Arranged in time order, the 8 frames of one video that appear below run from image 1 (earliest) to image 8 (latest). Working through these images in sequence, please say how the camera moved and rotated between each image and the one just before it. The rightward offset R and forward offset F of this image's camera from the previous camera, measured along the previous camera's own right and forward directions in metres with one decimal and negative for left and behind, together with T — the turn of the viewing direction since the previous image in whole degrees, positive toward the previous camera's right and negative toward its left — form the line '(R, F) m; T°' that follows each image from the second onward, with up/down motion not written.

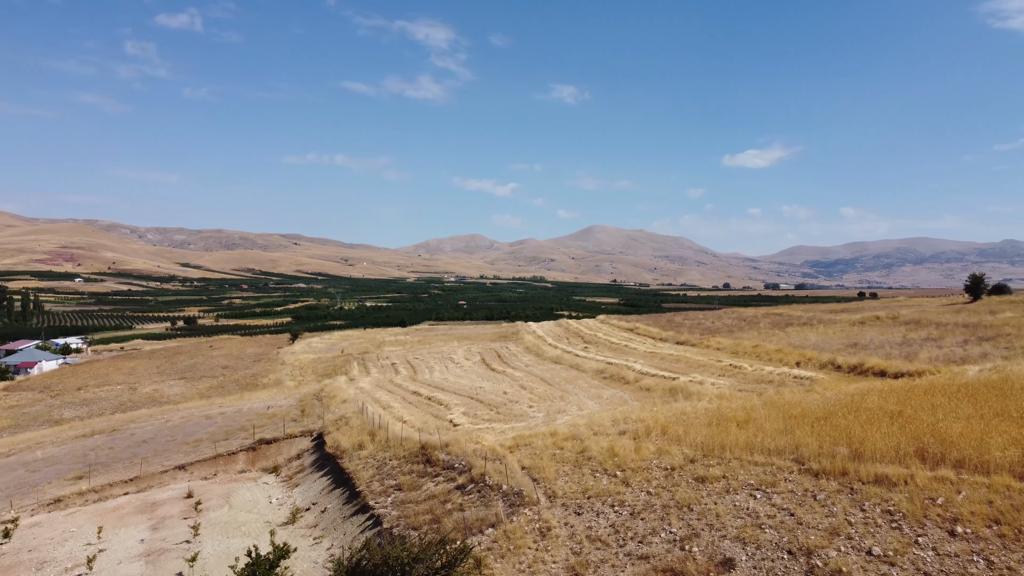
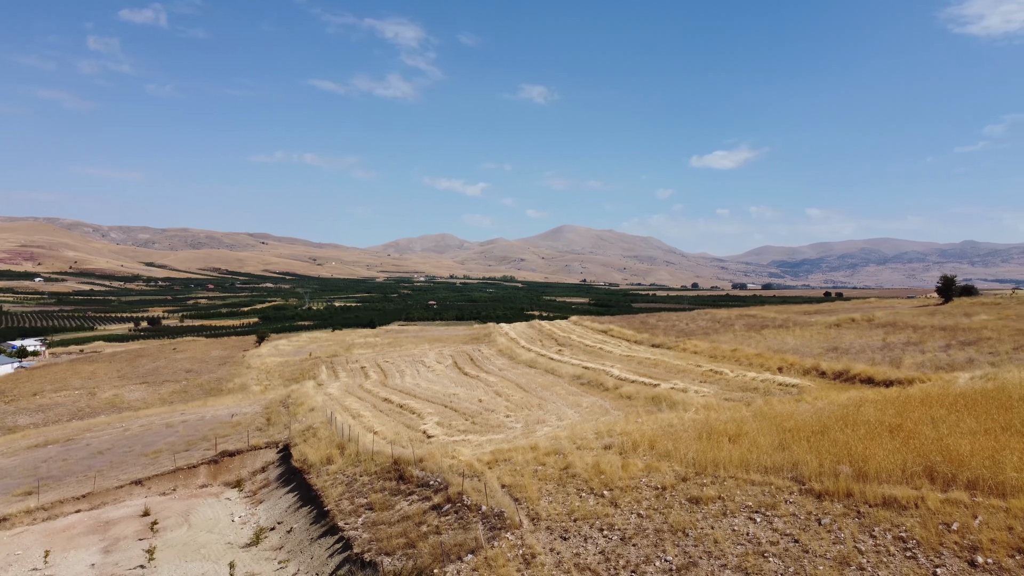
(-0.2, +0.9) m; +2°
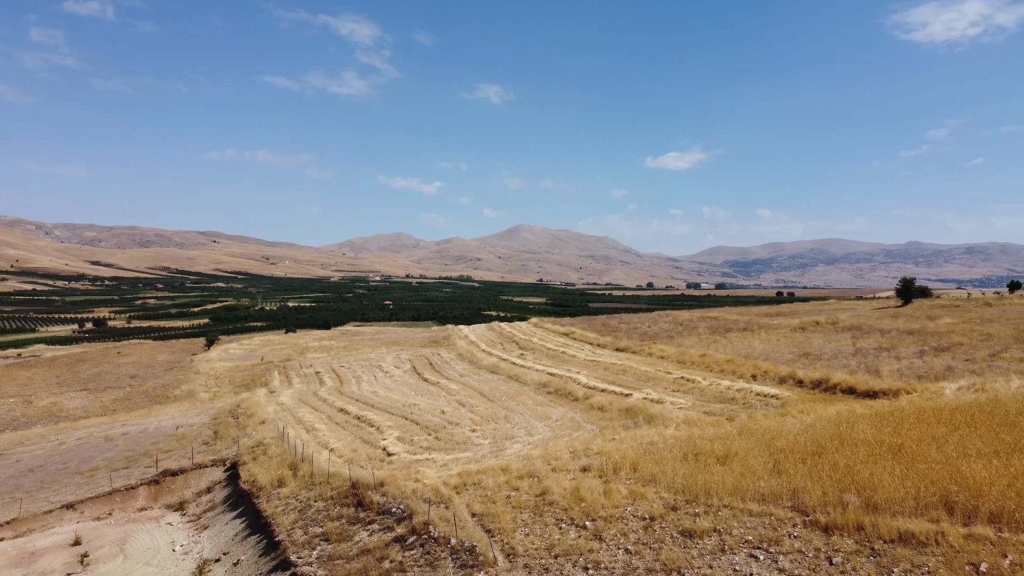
(-0.2, +1.2) m; +3°
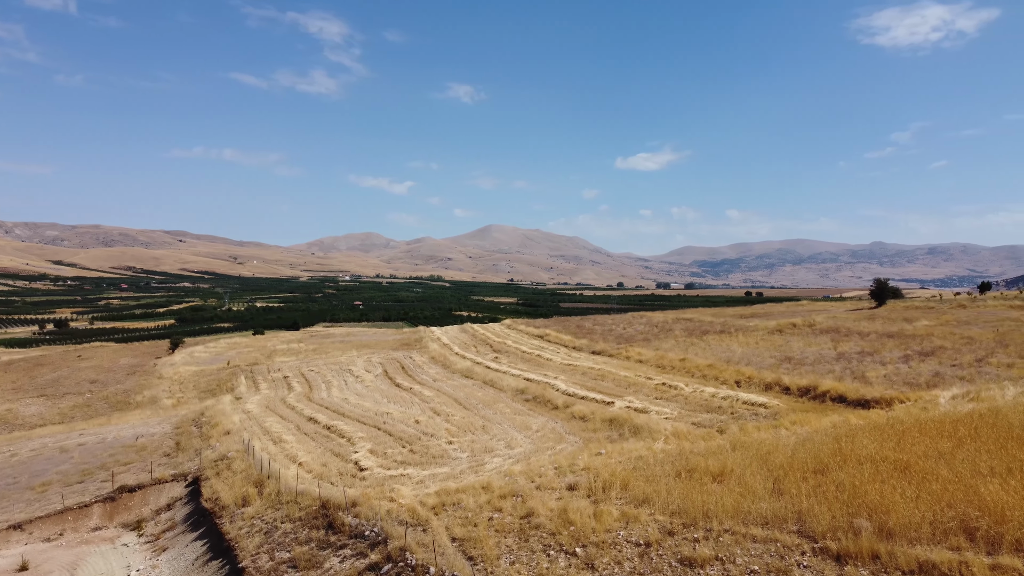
(-0.2, +0.9) m; +2°
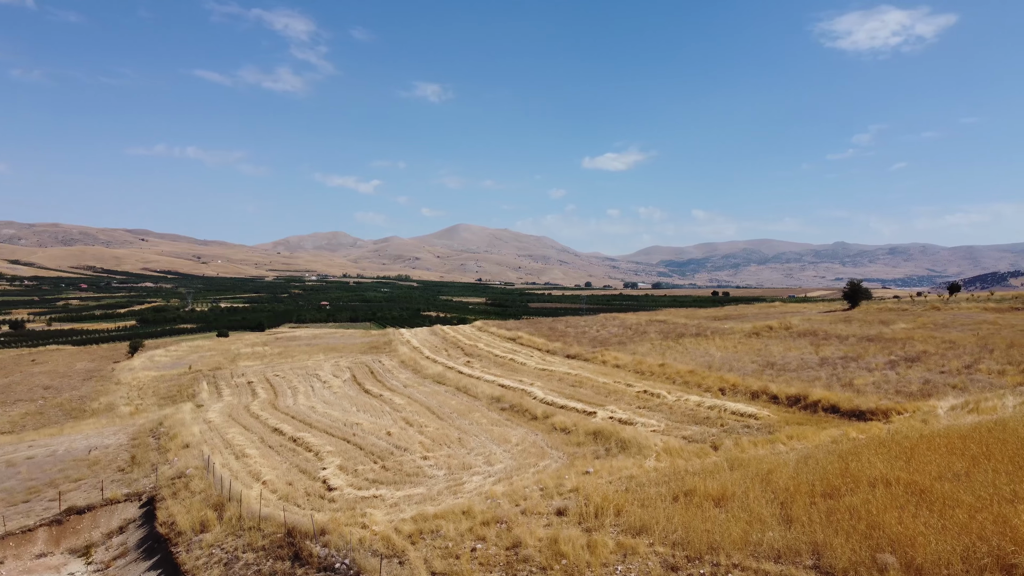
(-0.2, +1.0) m; +2°
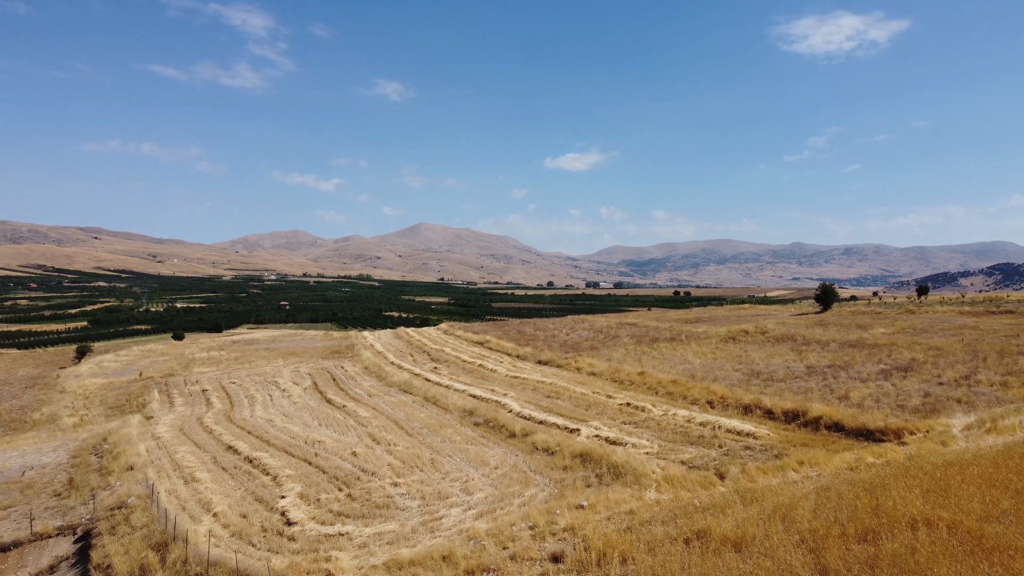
(-0.3, +1.5) m; +3°
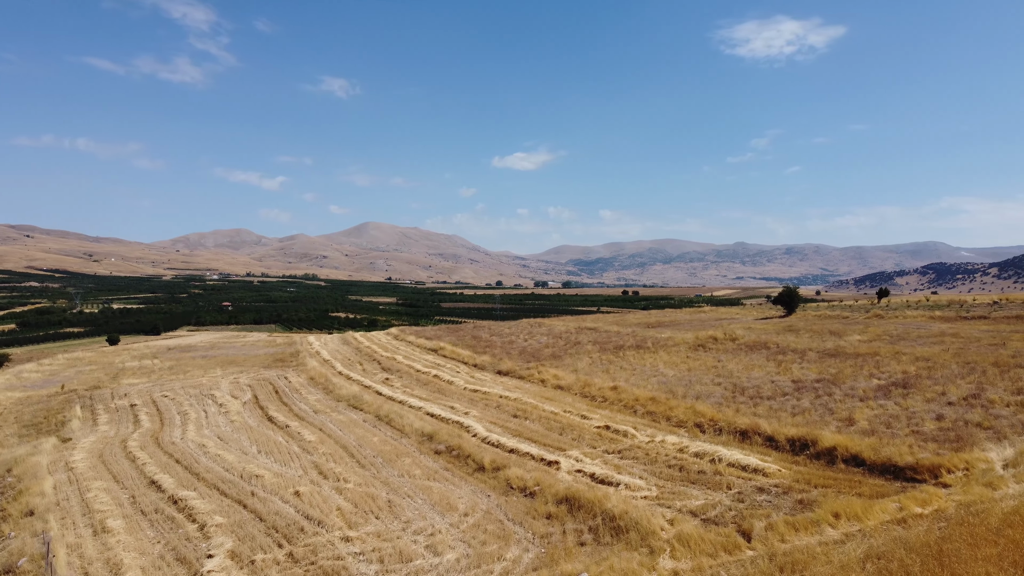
(-0.4, +2.4) m; +4°
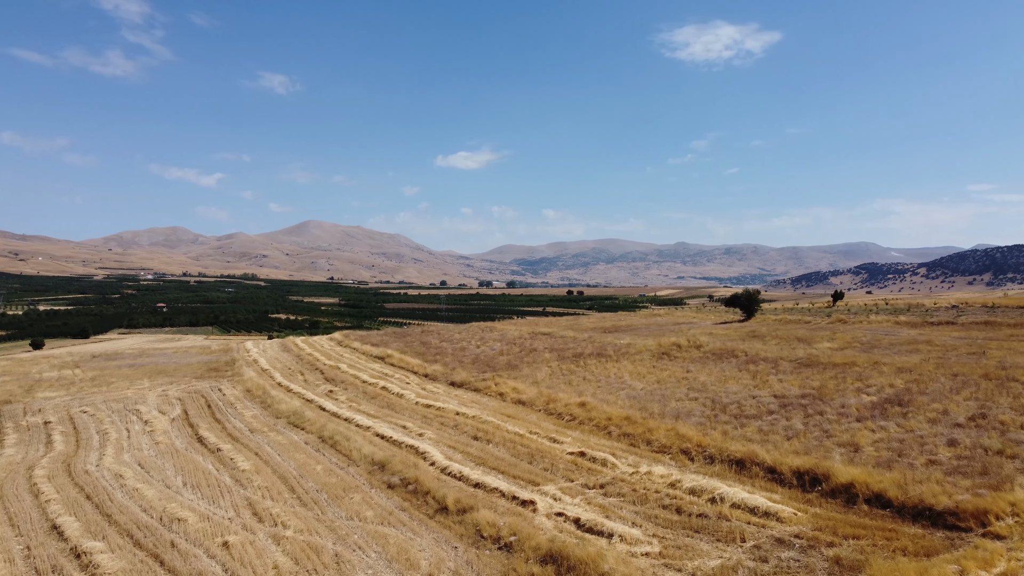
(-0.4, +2.3) m; +4°
